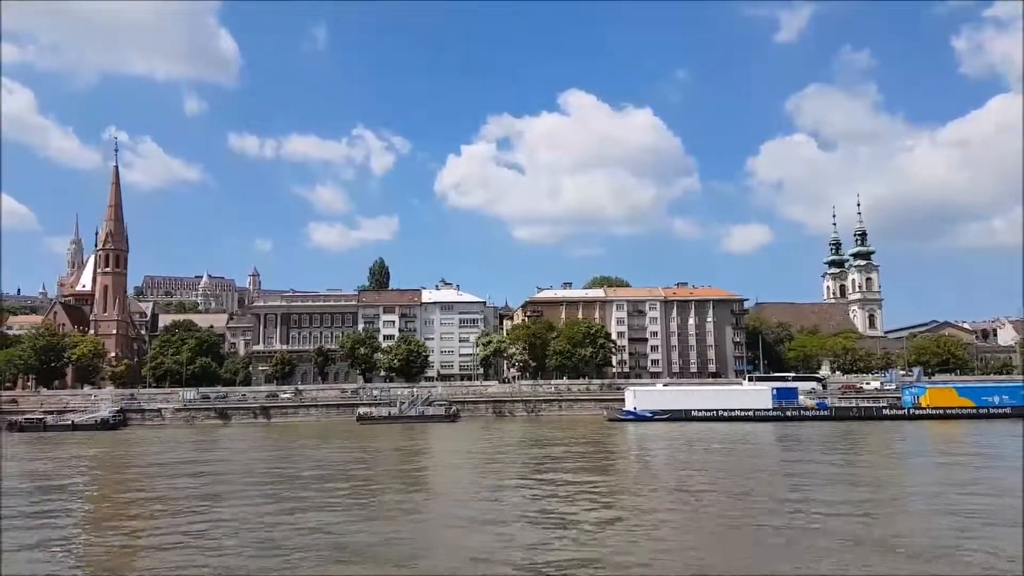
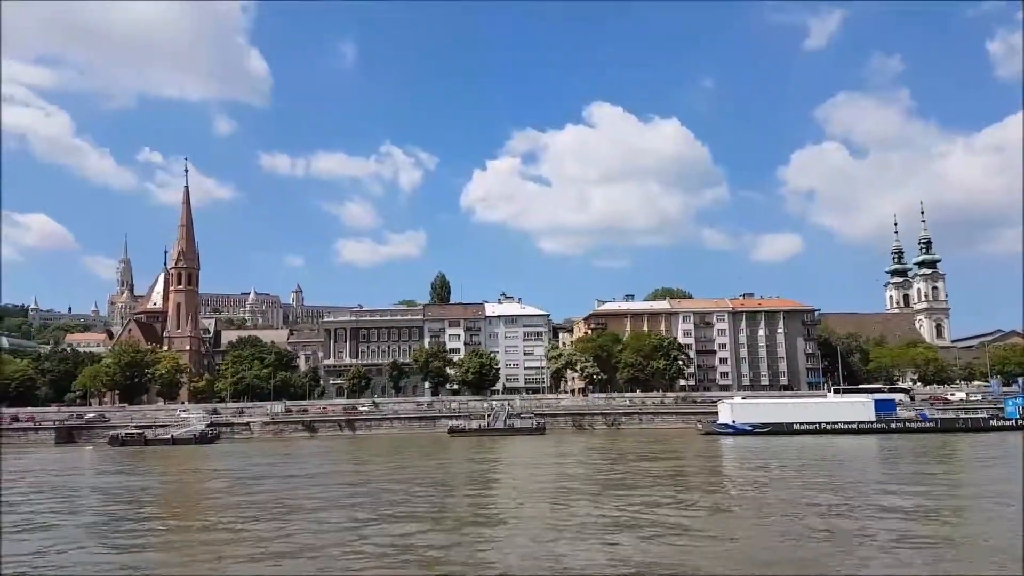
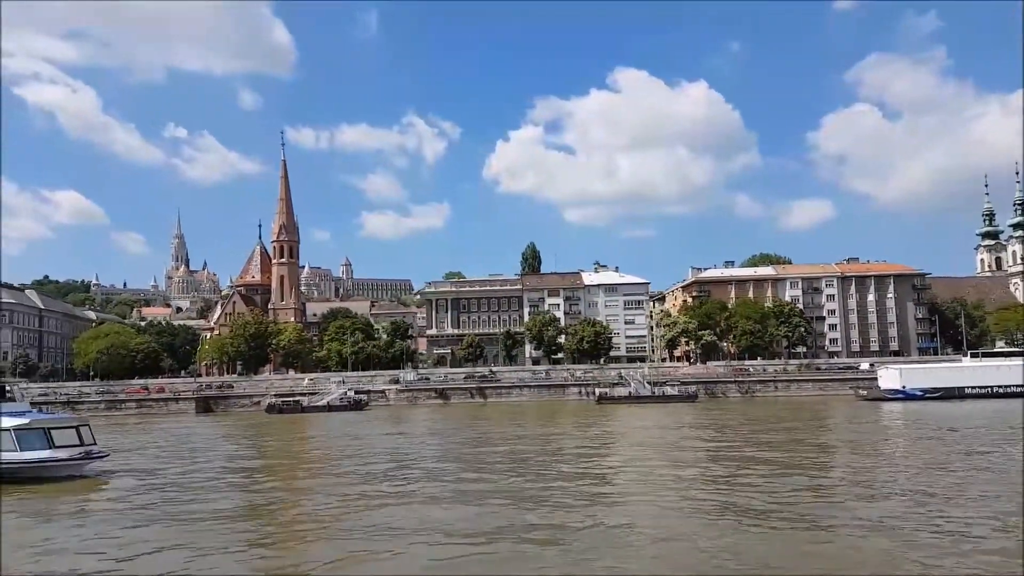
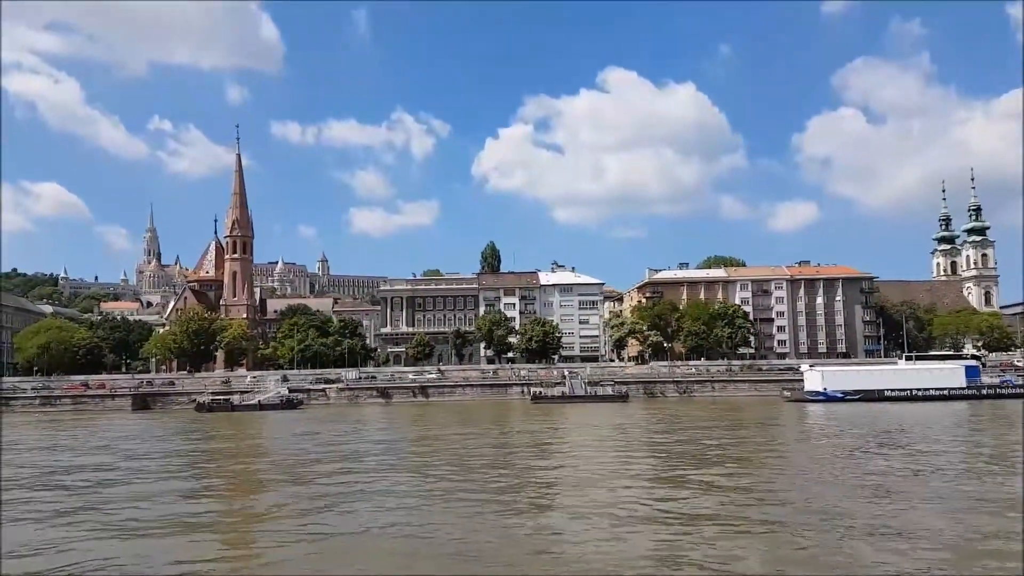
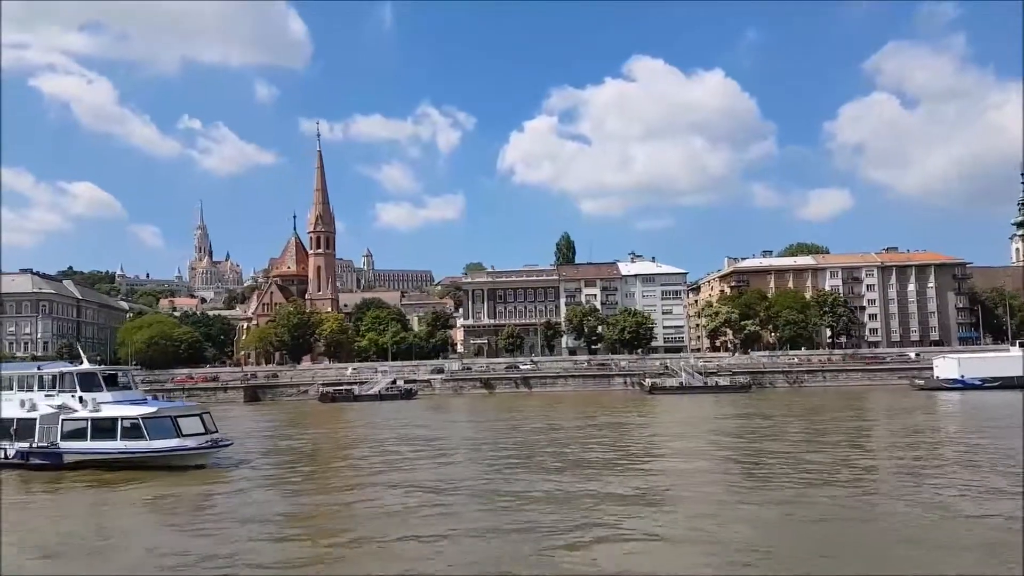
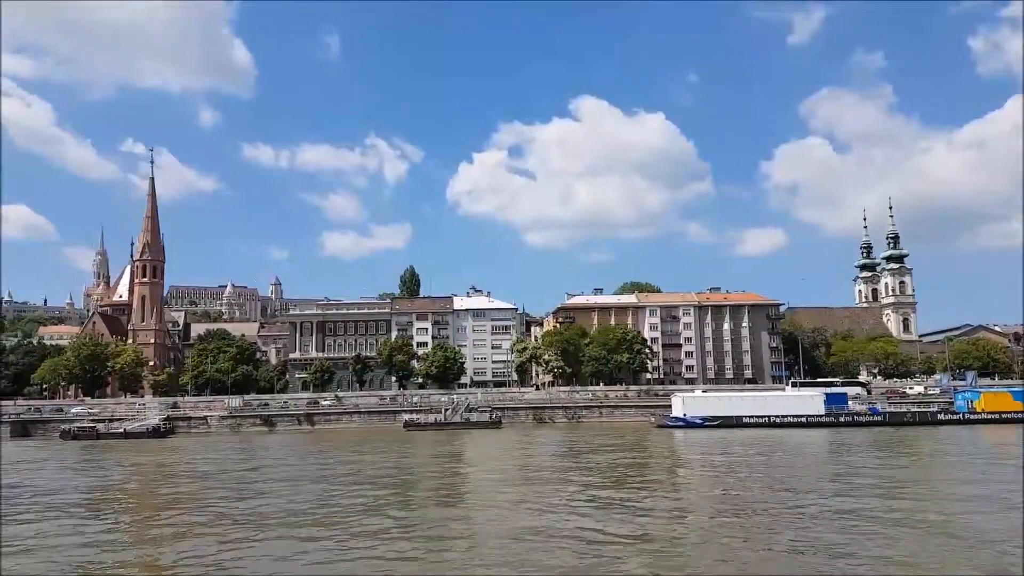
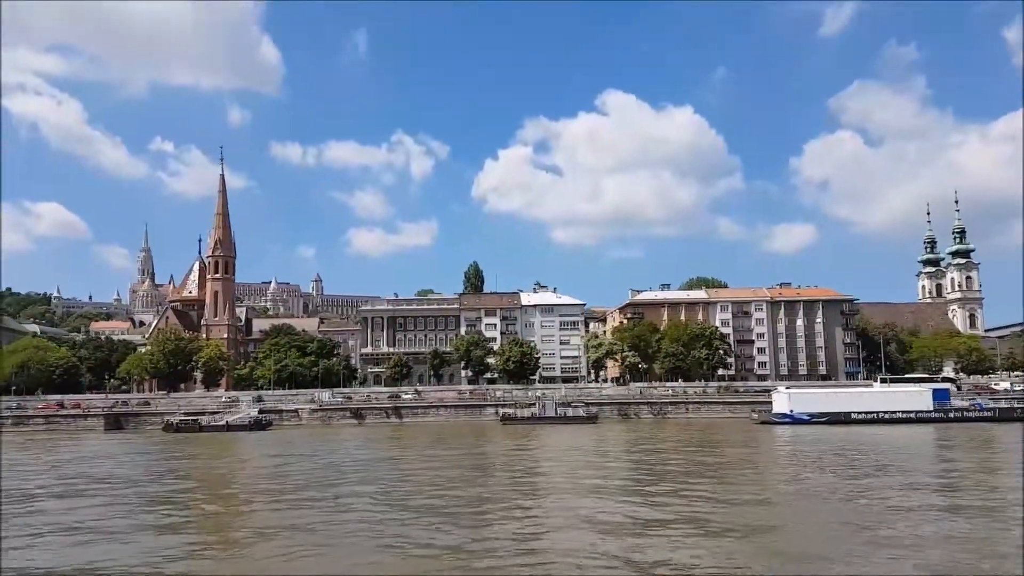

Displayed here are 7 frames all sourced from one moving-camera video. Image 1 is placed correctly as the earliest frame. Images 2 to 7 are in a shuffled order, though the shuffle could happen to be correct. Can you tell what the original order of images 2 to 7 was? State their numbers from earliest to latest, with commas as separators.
6, 2, 7, 4, 3, 5
